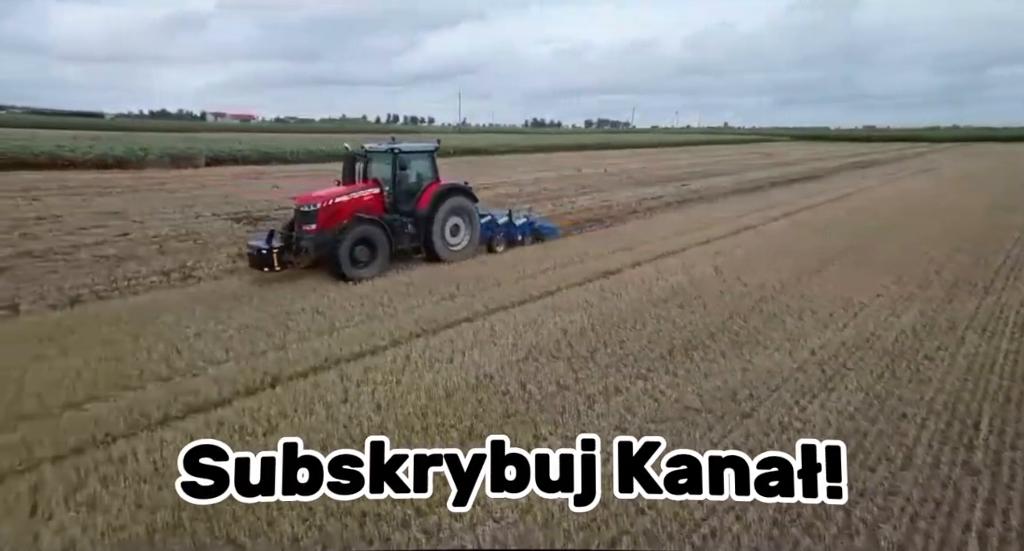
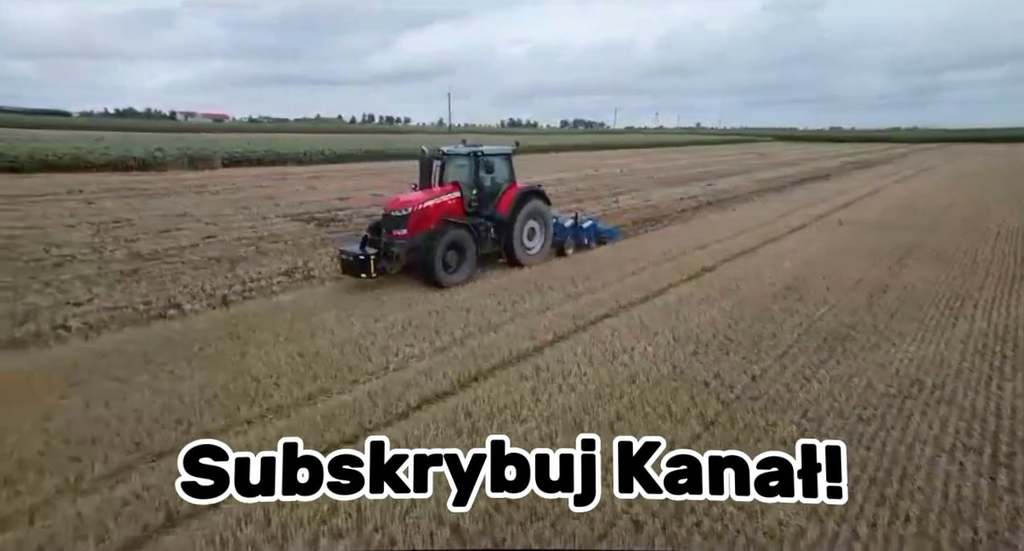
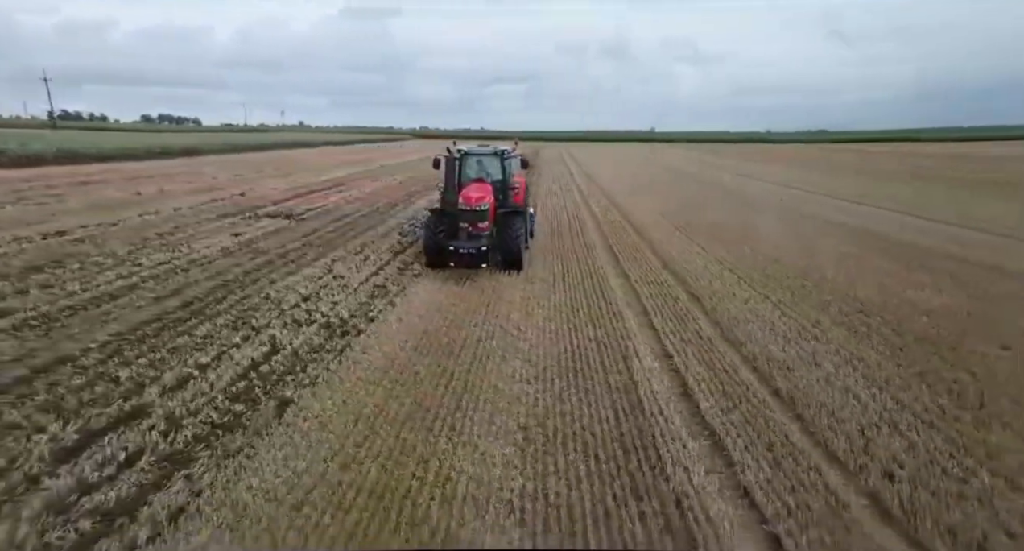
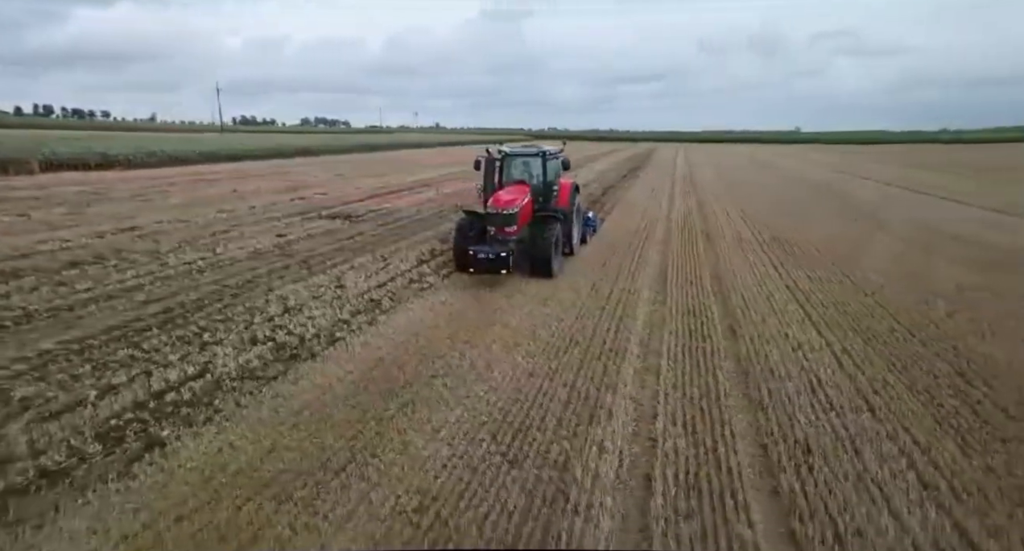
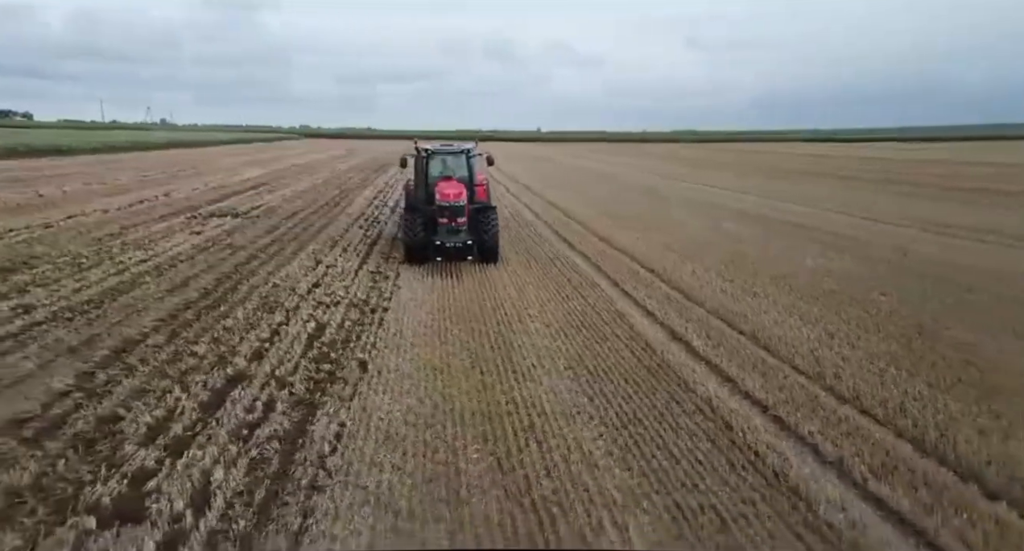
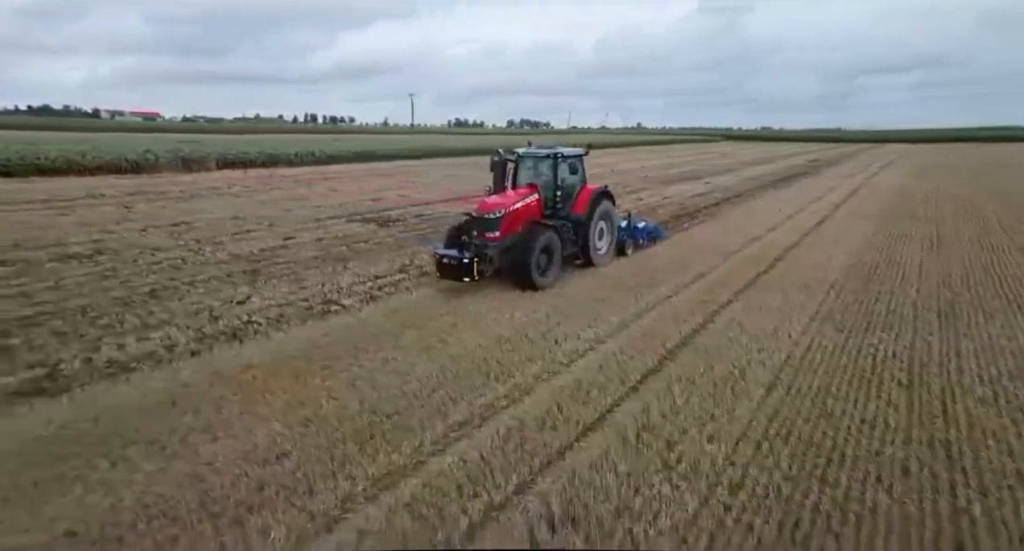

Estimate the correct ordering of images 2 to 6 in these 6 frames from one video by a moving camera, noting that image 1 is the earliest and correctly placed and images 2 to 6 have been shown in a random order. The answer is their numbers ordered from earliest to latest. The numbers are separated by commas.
2, 6, 4, 3, 5
